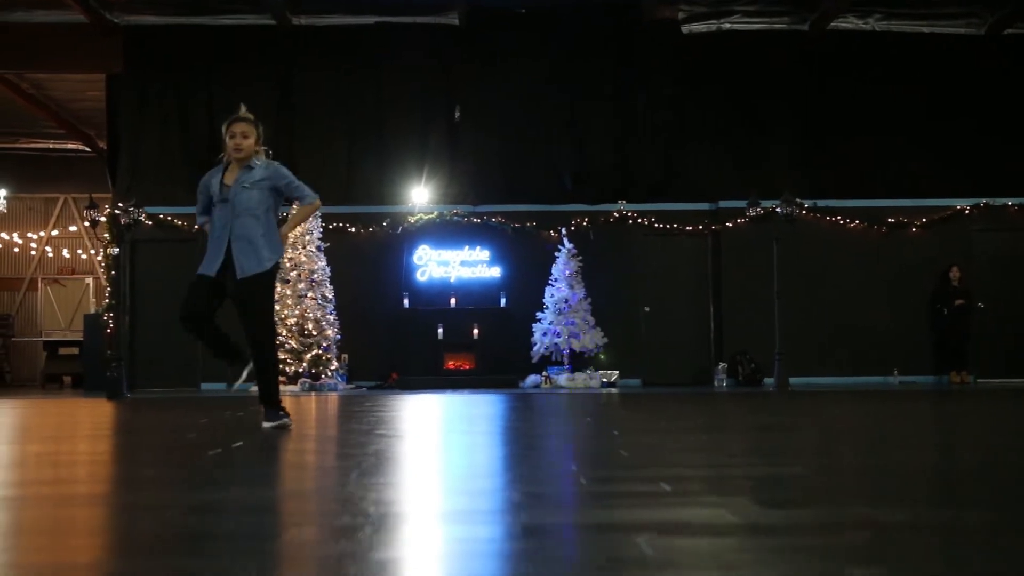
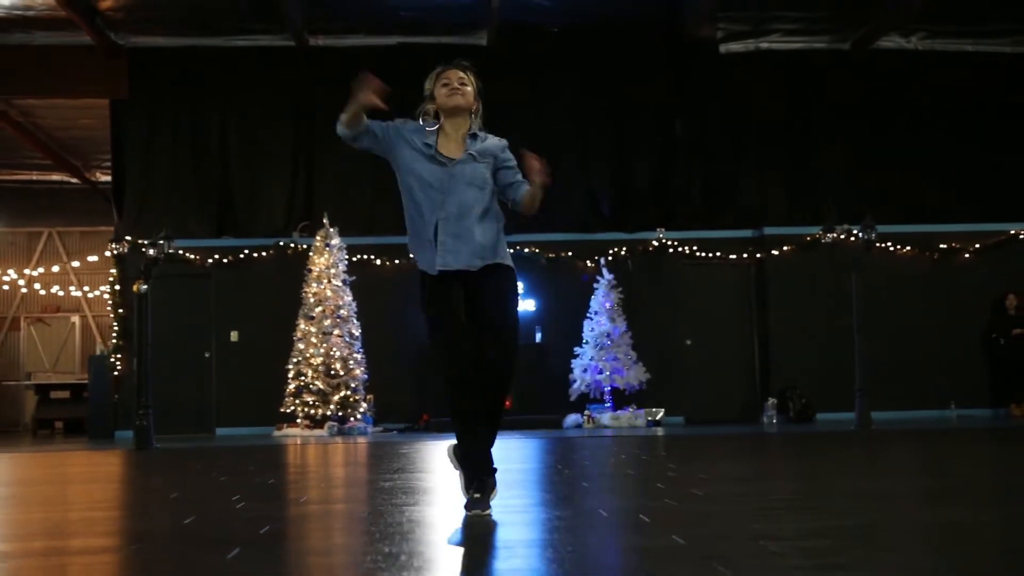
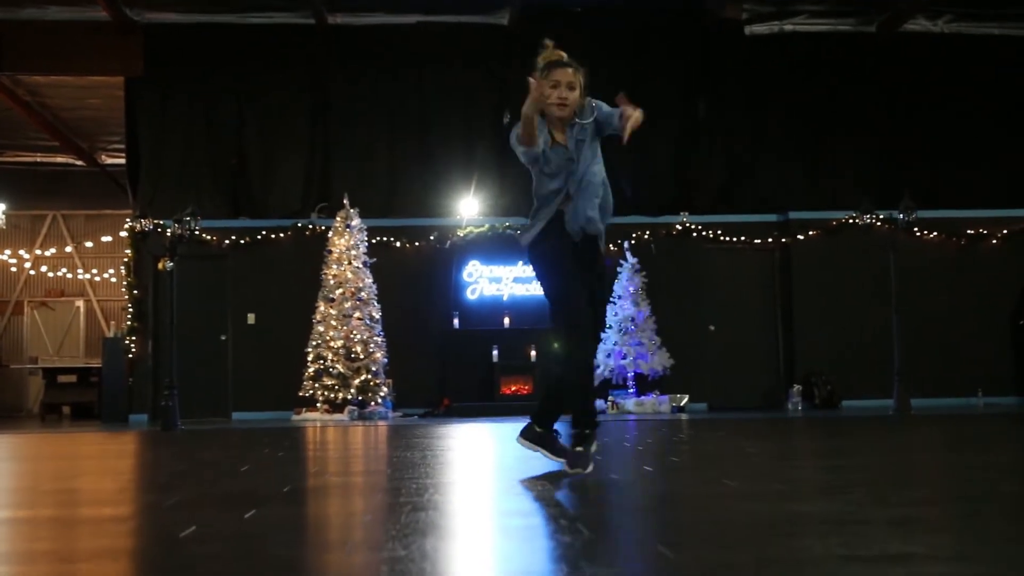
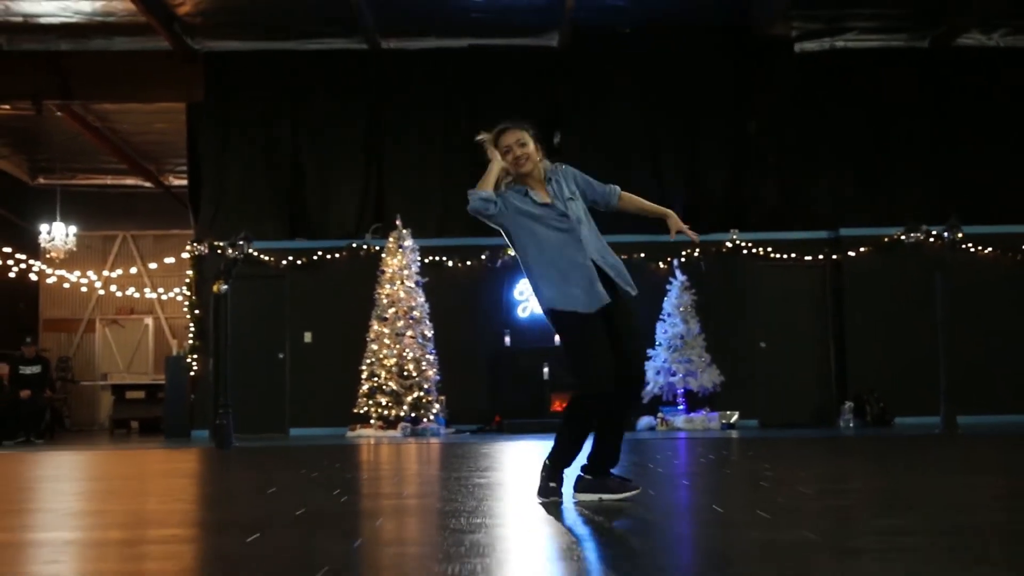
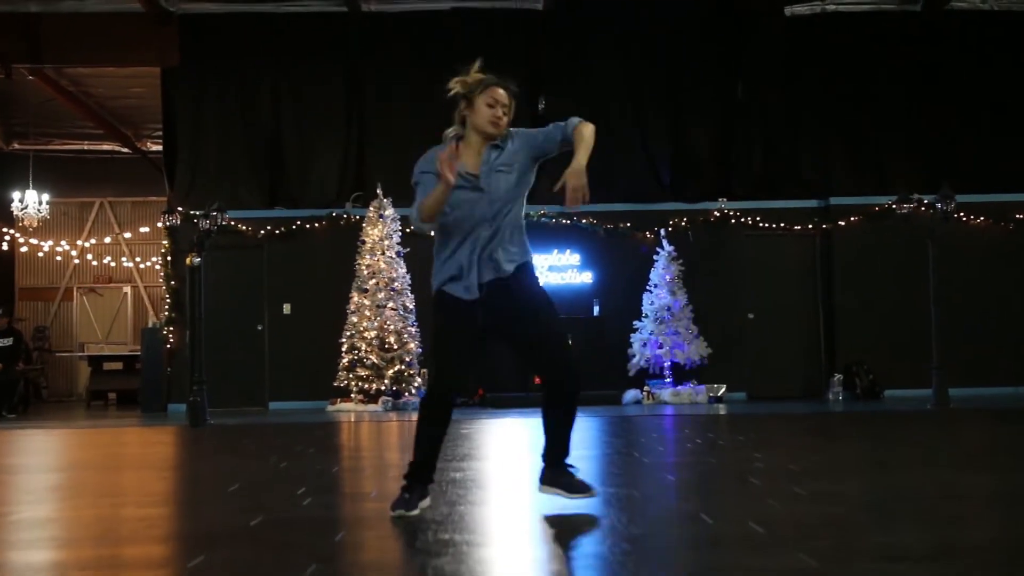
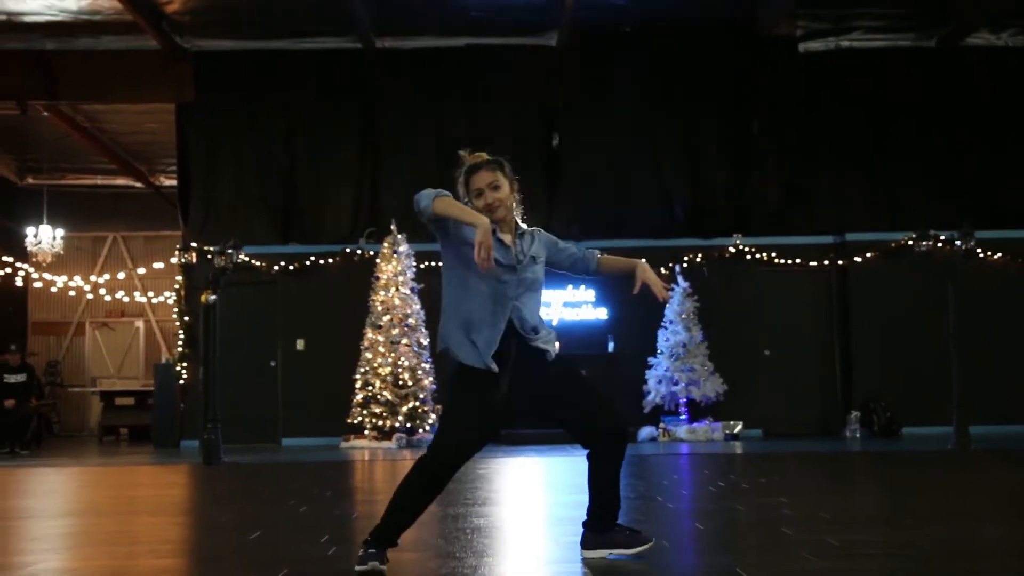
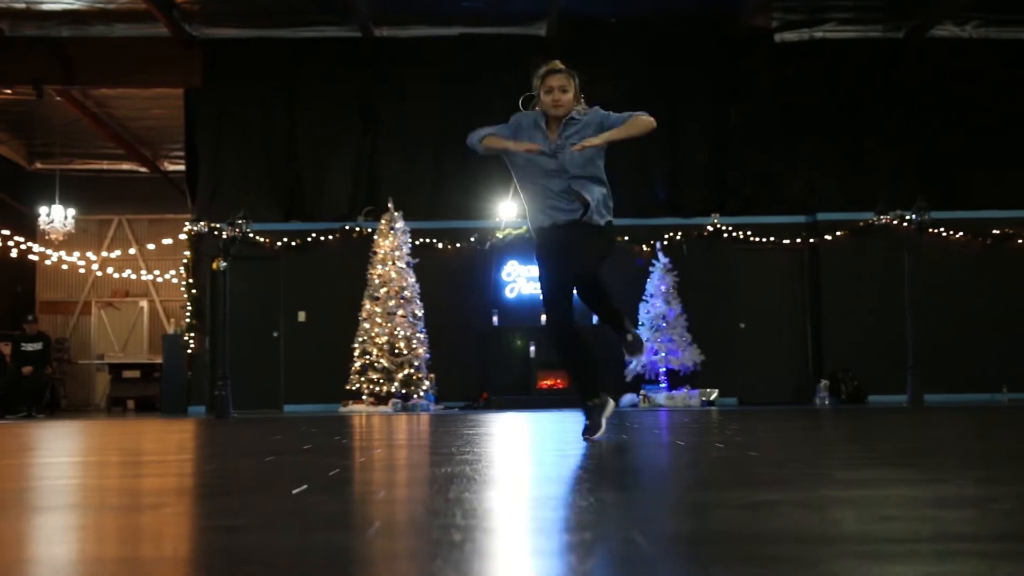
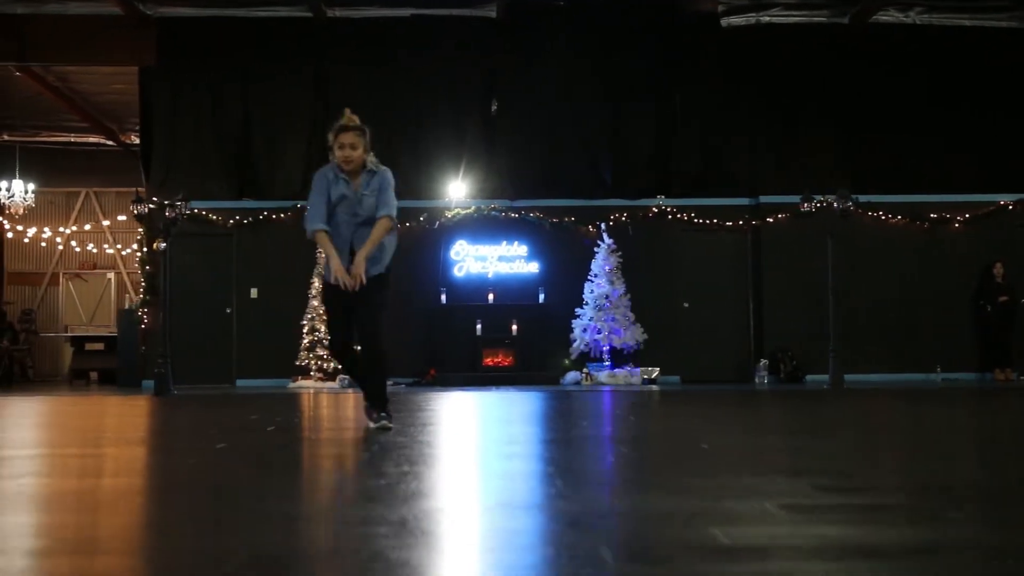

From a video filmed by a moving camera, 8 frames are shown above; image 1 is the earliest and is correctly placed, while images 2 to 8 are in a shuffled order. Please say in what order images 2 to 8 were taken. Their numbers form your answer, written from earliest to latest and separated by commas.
8, 5, 6, 4, 7, 3, 2
